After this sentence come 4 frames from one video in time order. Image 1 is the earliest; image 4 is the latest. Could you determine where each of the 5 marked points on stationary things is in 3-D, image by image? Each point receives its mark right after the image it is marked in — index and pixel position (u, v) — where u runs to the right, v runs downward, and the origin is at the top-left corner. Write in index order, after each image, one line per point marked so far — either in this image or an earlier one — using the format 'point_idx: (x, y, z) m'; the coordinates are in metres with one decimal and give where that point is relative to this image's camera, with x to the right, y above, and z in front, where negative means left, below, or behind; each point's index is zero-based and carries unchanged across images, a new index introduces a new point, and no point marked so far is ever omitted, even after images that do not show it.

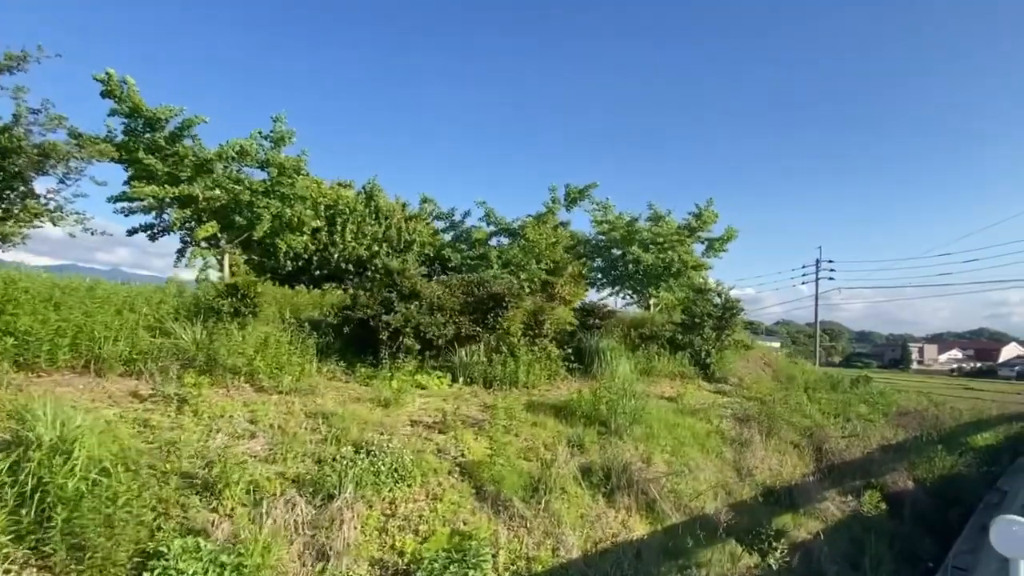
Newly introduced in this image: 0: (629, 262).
0: (+3.3, +0.7, +15.1) m
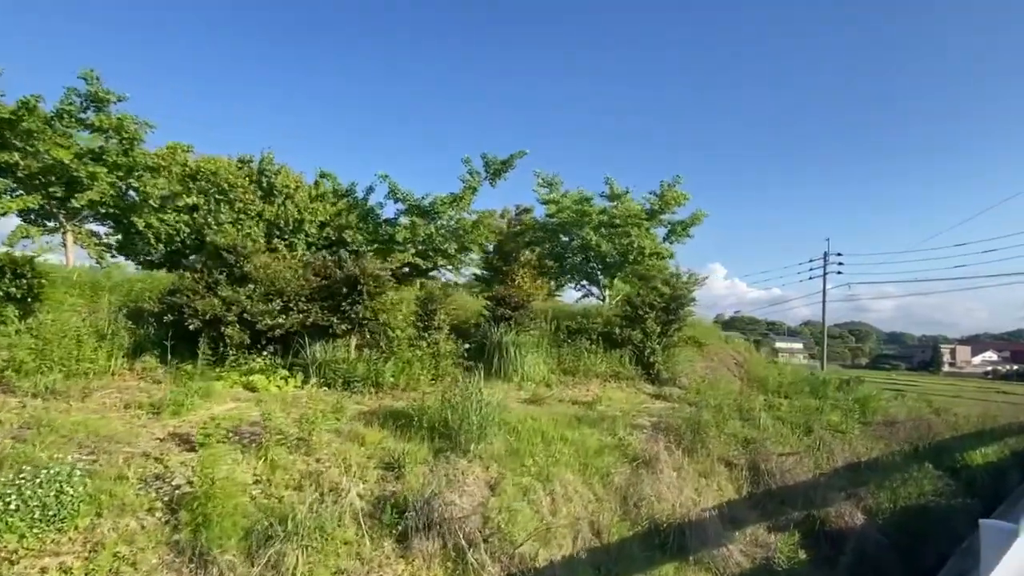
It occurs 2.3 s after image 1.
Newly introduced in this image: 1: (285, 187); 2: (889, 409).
0: (+1.7, +1.0, +13.3) m
1: (-4.6, +2.1, +10.7) m
2: (+8.4, -2.7, +11.8) m
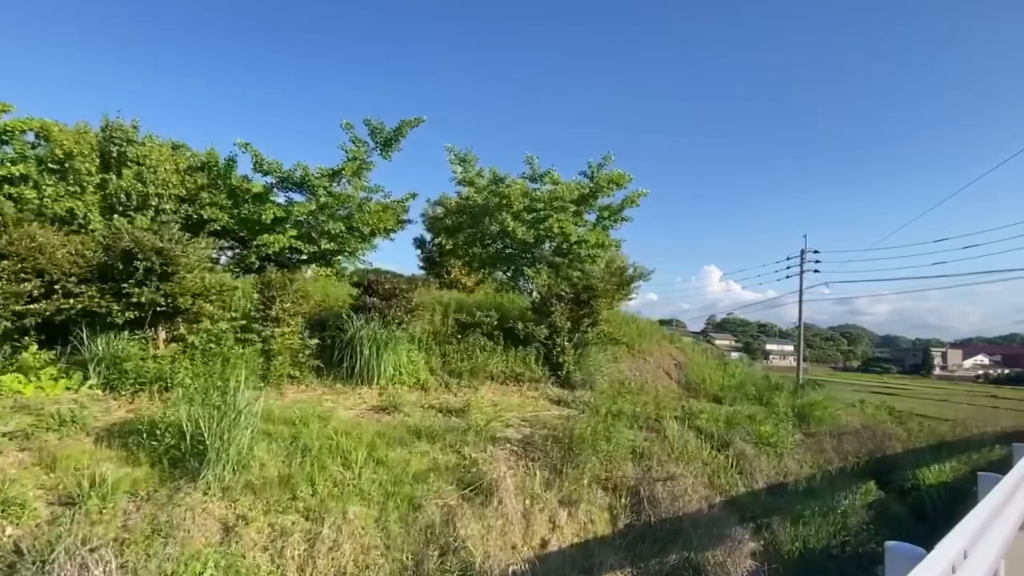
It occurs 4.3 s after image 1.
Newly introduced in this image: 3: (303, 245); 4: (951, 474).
0: (-0.3, +1.2, +11.9) m
1: (-6.5, +2.3, +9.3) m
2: (+6.4, -2.5, +10.4) m
3: (-3.8, +0.8, +9.7) m
4: (+6.9, -3.0, +8.4) m
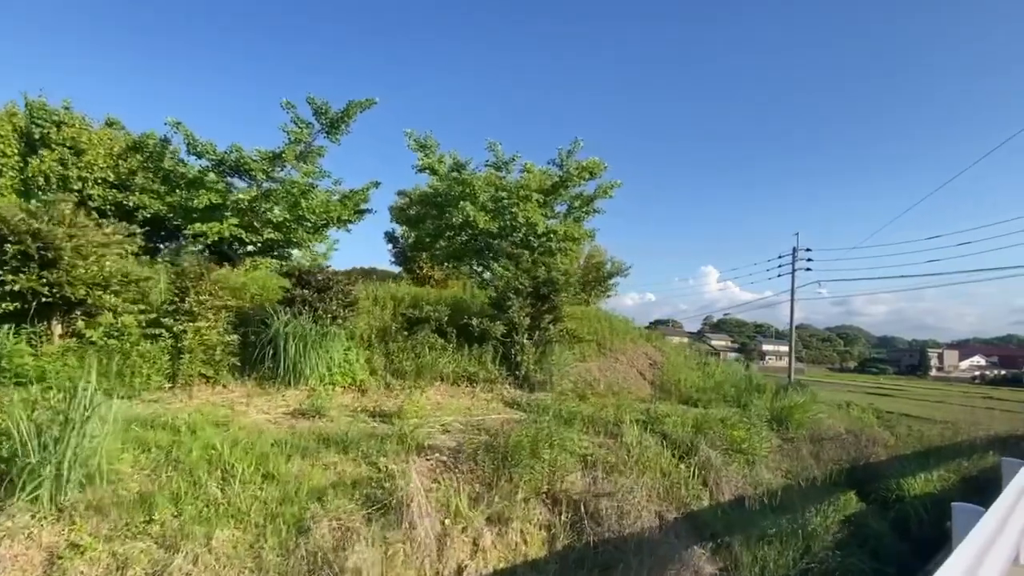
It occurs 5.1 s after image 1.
0: (-1.0, +1.3, +11.2) m
1: (-7.2, +2.4, +8.6) m
2: (+5.7, -2.4, +9.7) m
3: (-4.6, +0.9, +9.1) m
4: (+6.2, -2.9, +7.7) m
